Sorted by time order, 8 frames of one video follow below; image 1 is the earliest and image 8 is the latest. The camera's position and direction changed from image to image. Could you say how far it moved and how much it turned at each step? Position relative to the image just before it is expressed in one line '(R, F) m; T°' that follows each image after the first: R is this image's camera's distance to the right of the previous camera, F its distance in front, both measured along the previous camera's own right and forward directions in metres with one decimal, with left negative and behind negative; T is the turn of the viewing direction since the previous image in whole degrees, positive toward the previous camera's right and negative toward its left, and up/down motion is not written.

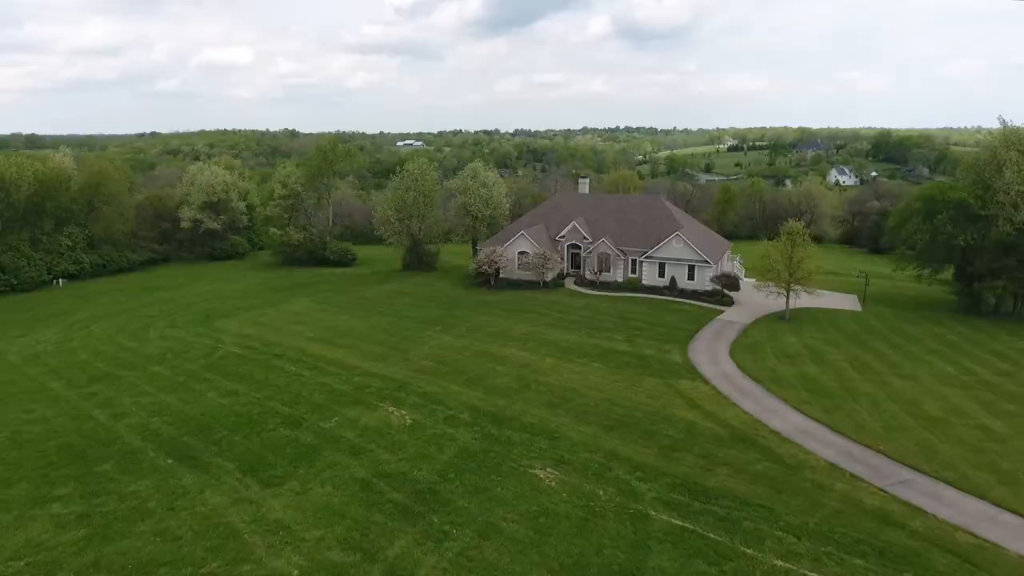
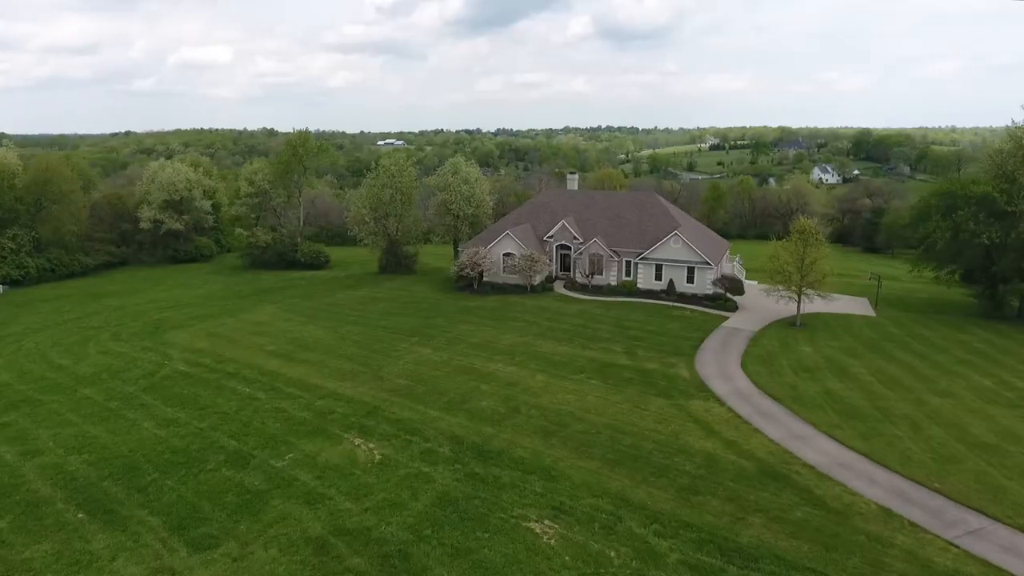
(-0.1, +4.0) m; +2°
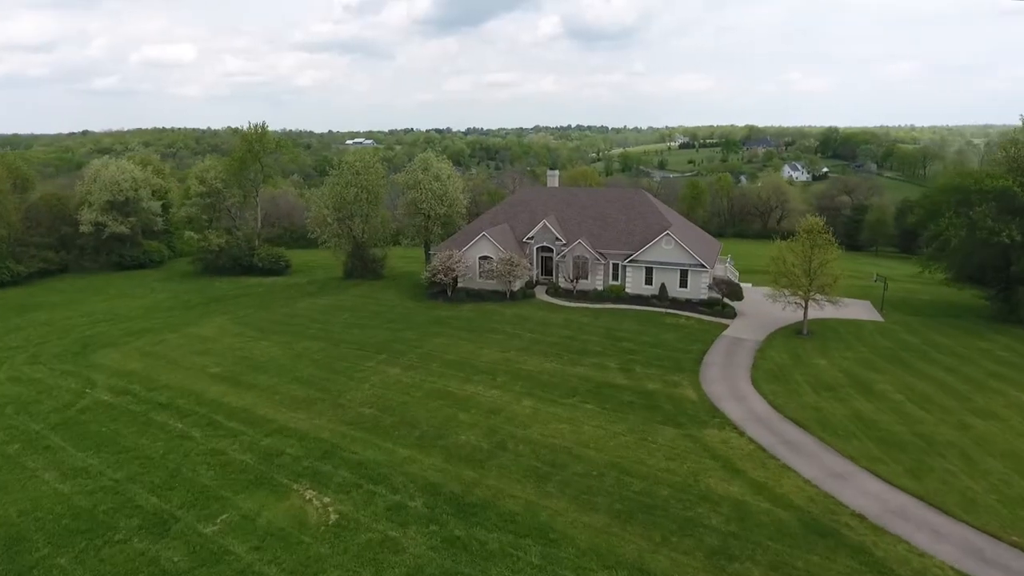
(-0.4, +4.1) m; +2°
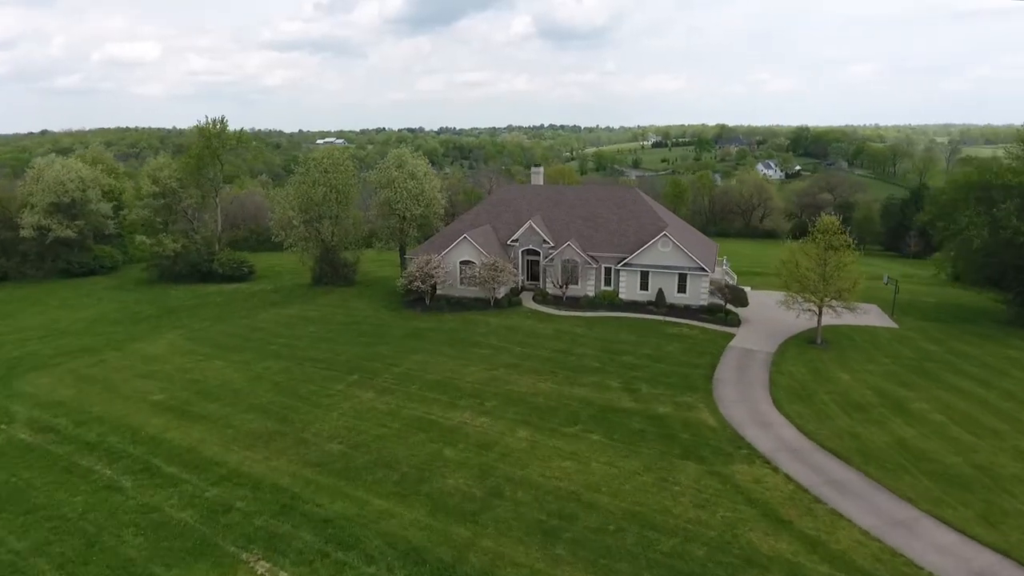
(-0.6, +3.6) m; +2°
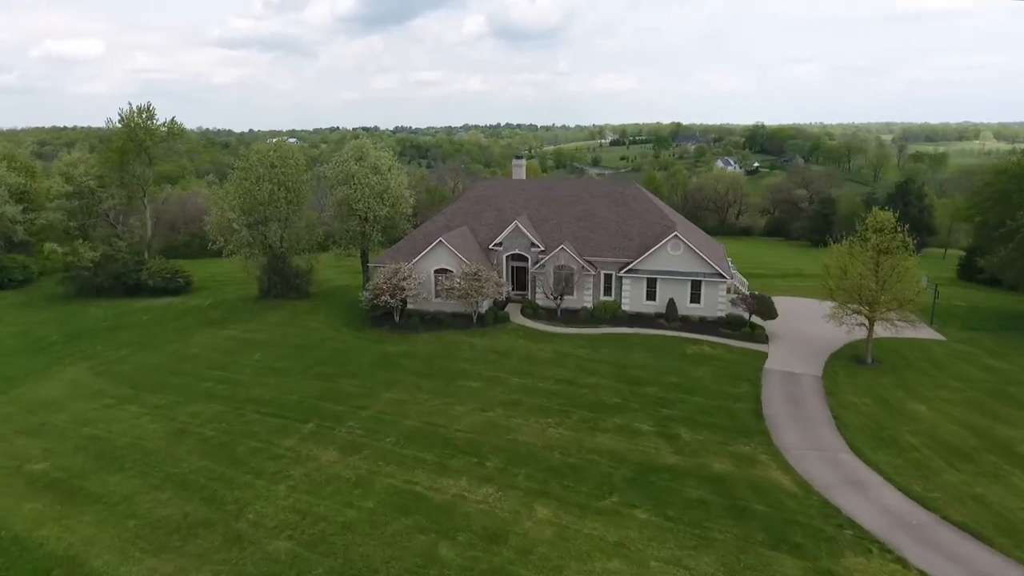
(-1.4, +6.1) m; +4°
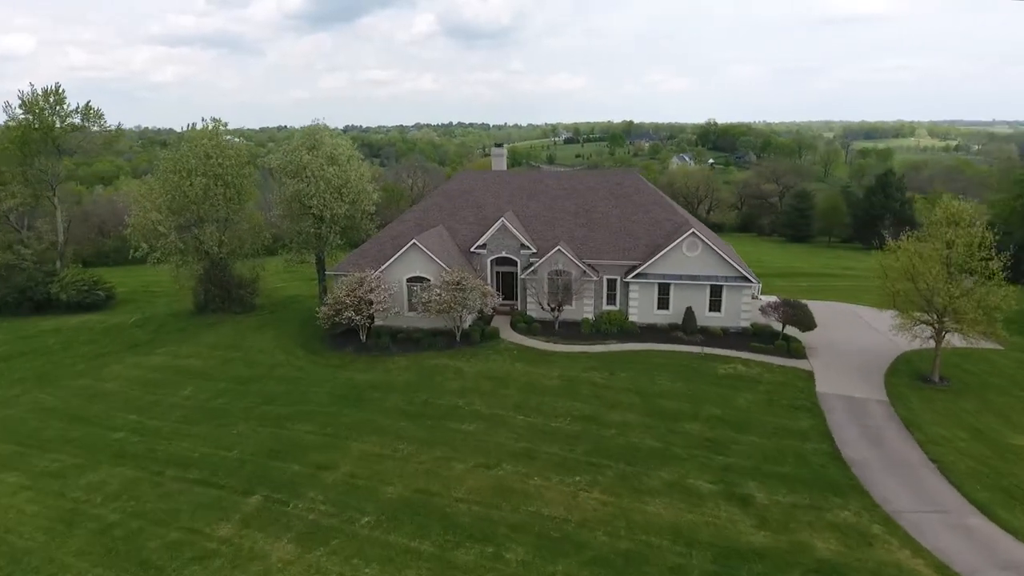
(-1.5, +5.5) m; +4°
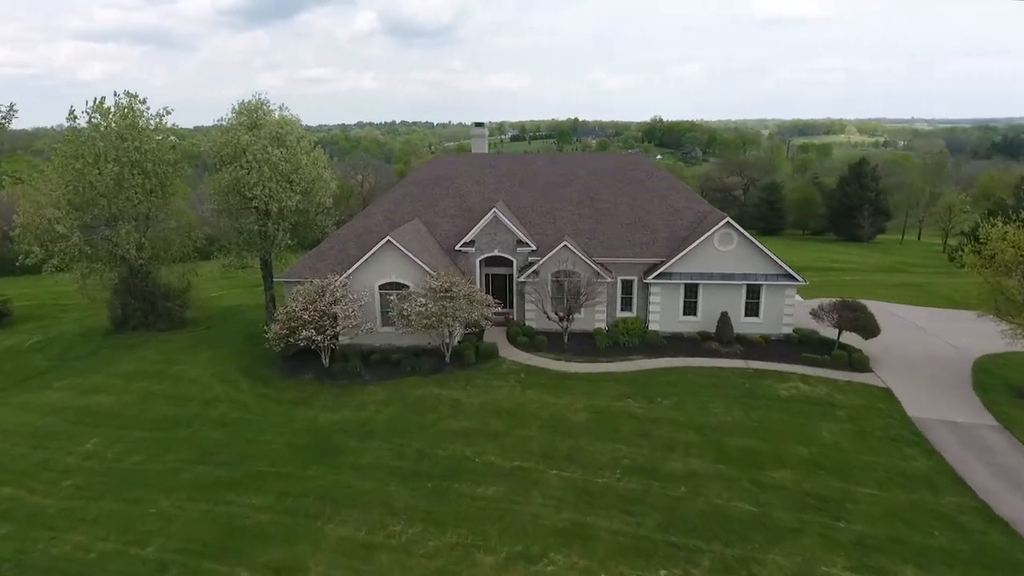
(-1.8, +5.4) m; +5°
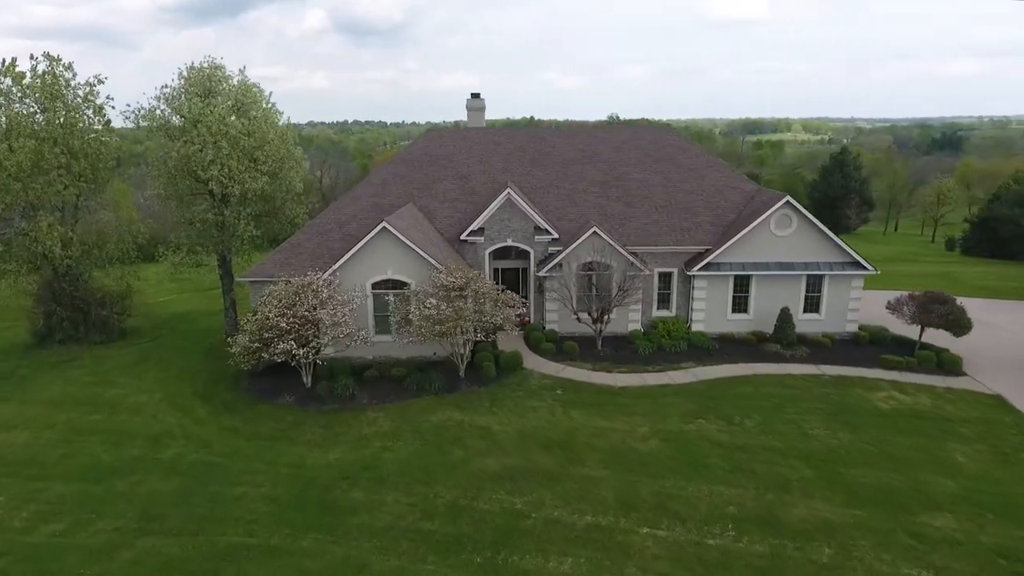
(-2.0, +4.2) m; +4°
